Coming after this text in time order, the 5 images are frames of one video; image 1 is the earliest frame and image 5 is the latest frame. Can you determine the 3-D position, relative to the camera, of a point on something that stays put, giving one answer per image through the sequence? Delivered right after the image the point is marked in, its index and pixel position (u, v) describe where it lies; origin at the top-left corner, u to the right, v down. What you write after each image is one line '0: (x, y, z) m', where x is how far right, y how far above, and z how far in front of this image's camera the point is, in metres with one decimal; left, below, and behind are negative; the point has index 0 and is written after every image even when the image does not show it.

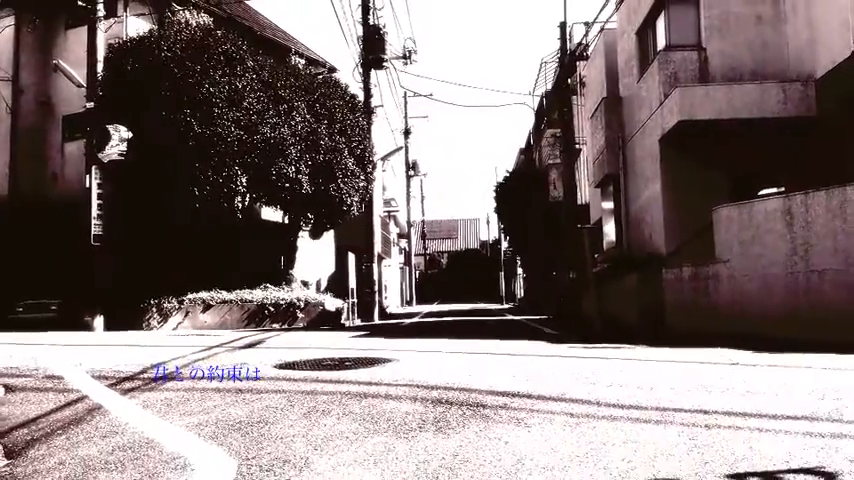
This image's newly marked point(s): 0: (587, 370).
0: (+1.5, -1.2, +6.4) m
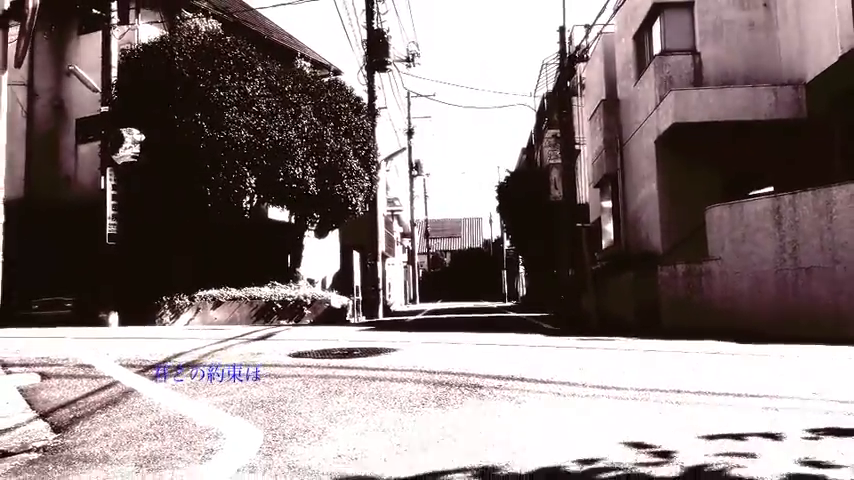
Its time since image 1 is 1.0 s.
0: (+1.5, -1.2, +7.0) m
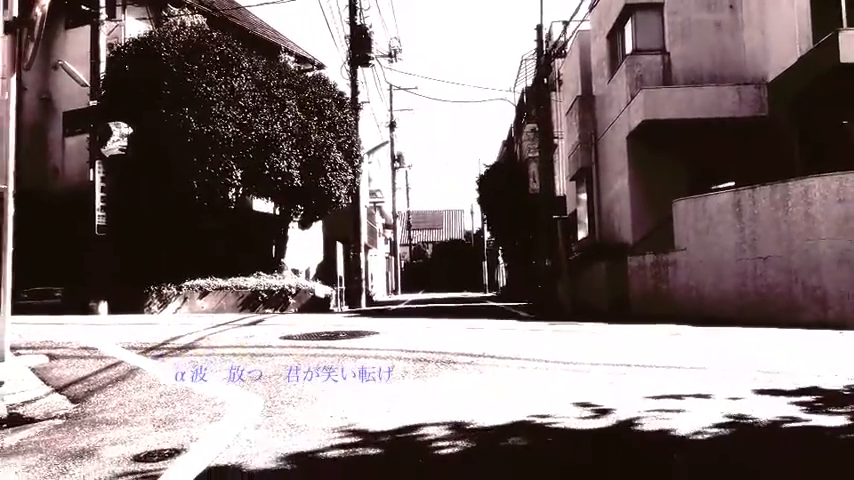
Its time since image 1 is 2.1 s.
0: (+1.3, -1.1, +7.7) m
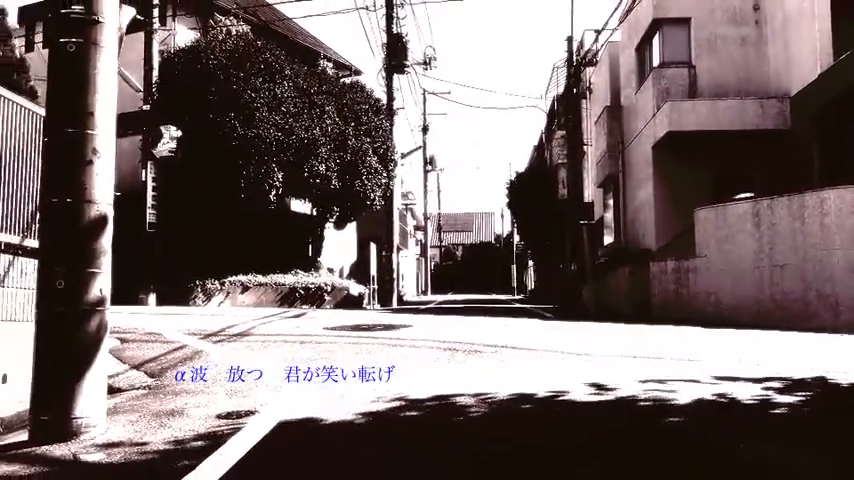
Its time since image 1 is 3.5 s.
0: (+1.7, -1.2, +8.4) m
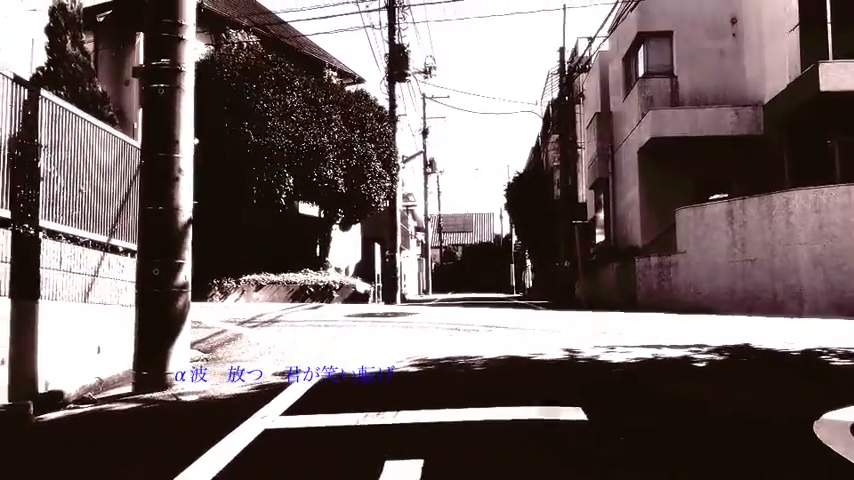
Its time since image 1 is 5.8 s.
0: (+1.8, -1.1, +9.8) m
